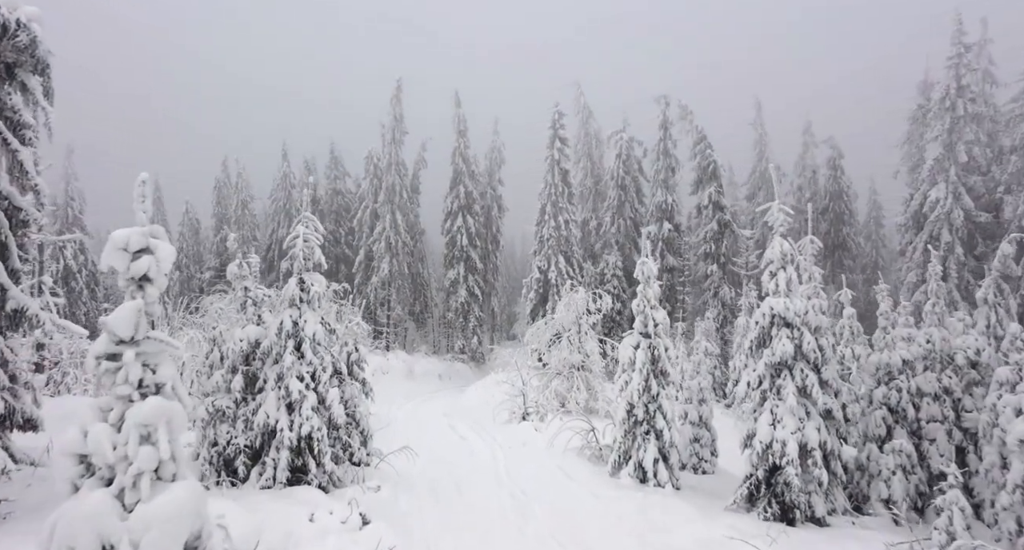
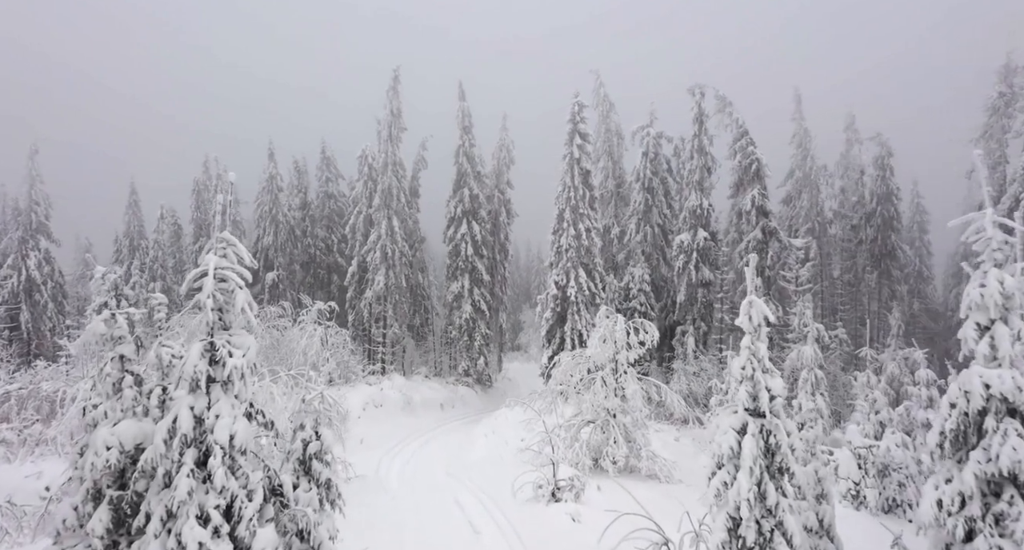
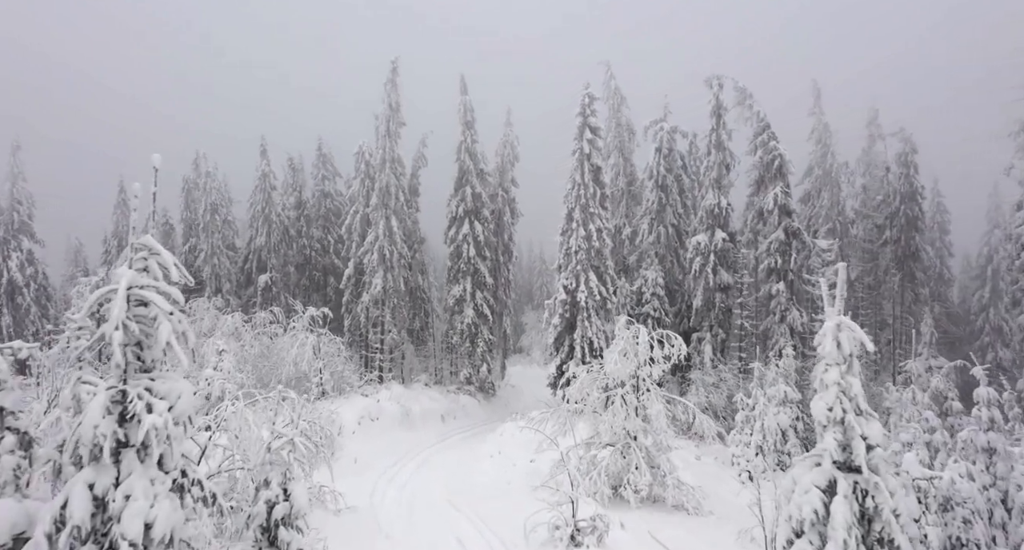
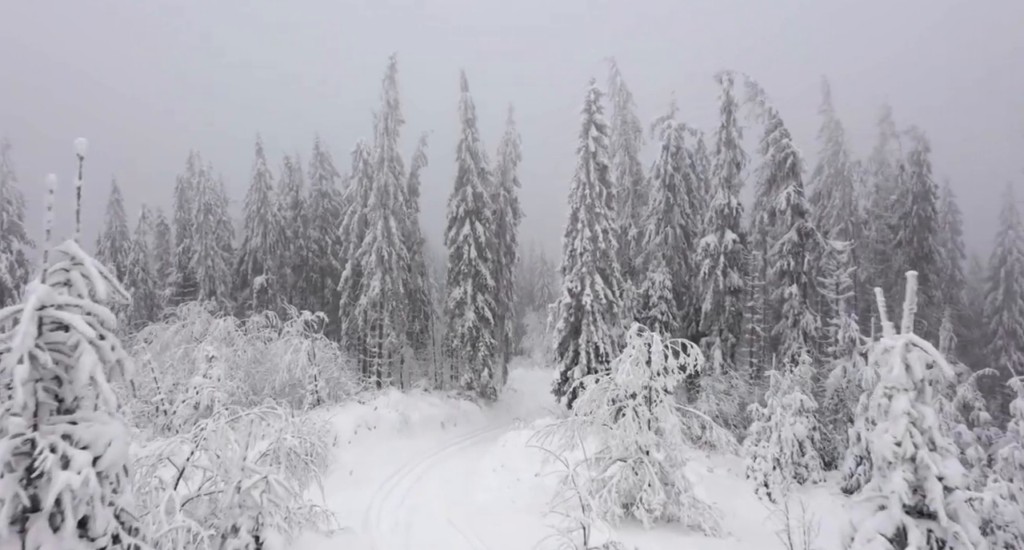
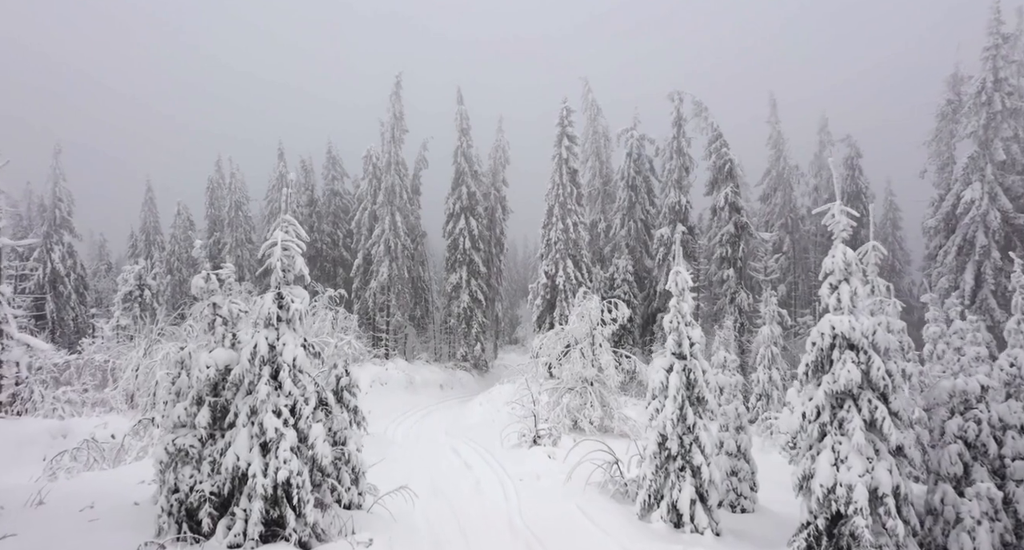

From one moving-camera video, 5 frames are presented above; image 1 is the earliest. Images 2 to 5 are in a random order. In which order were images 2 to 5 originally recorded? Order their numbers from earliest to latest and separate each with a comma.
5, 2, 3, 4
